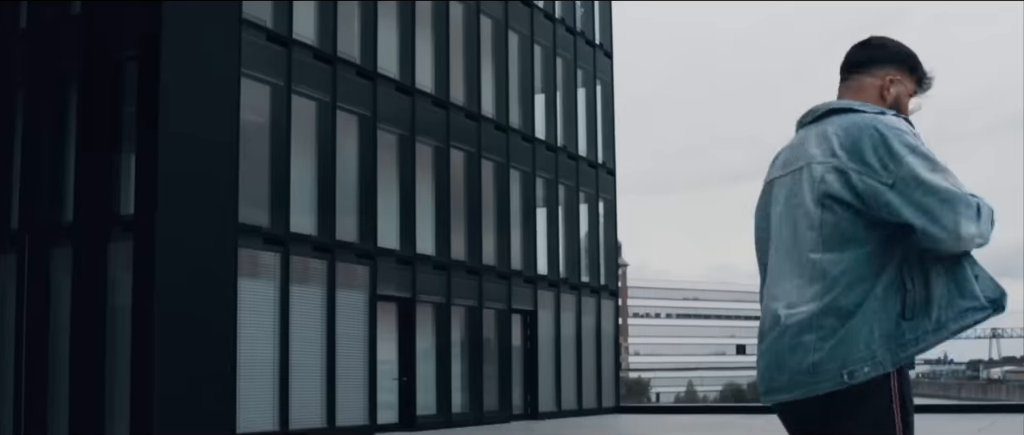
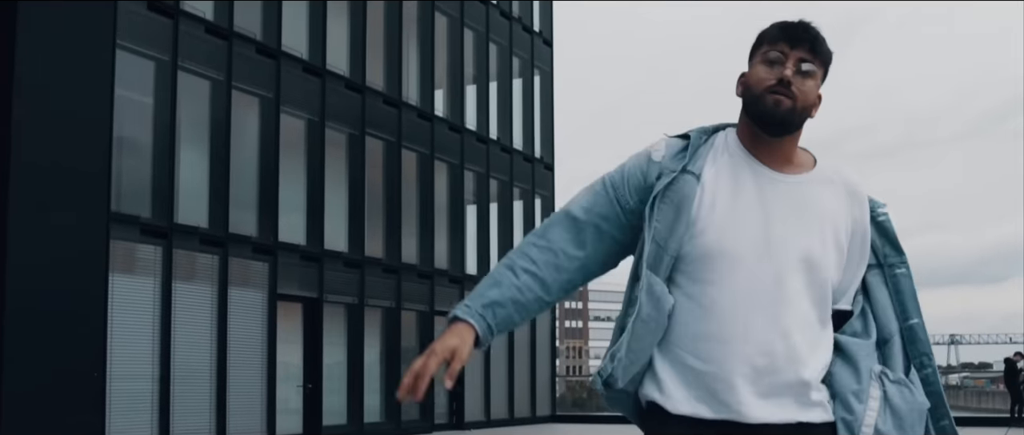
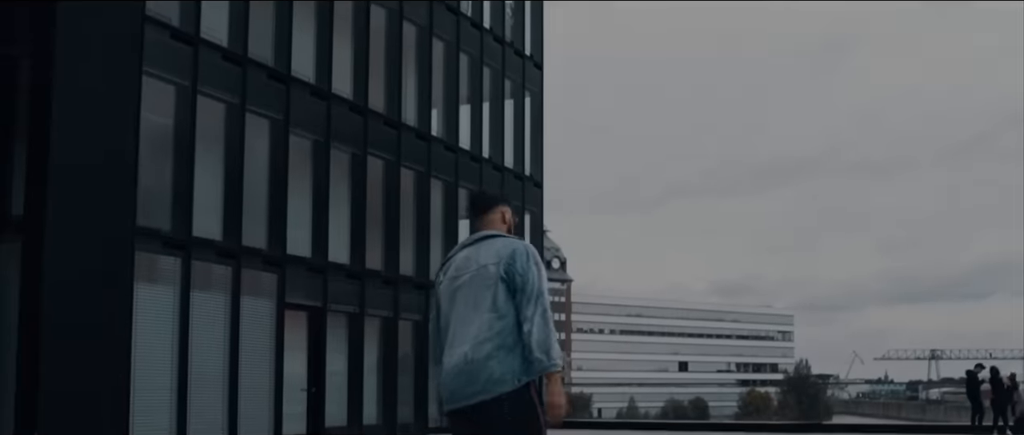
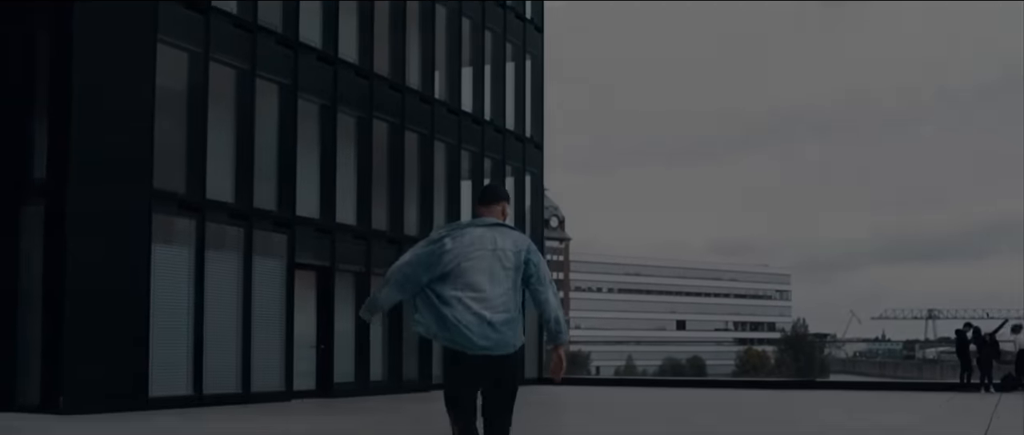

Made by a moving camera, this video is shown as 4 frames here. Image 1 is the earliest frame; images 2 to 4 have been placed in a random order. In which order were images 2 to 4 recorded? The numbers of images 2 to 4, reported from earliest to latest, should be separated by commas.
2, 3, 4
